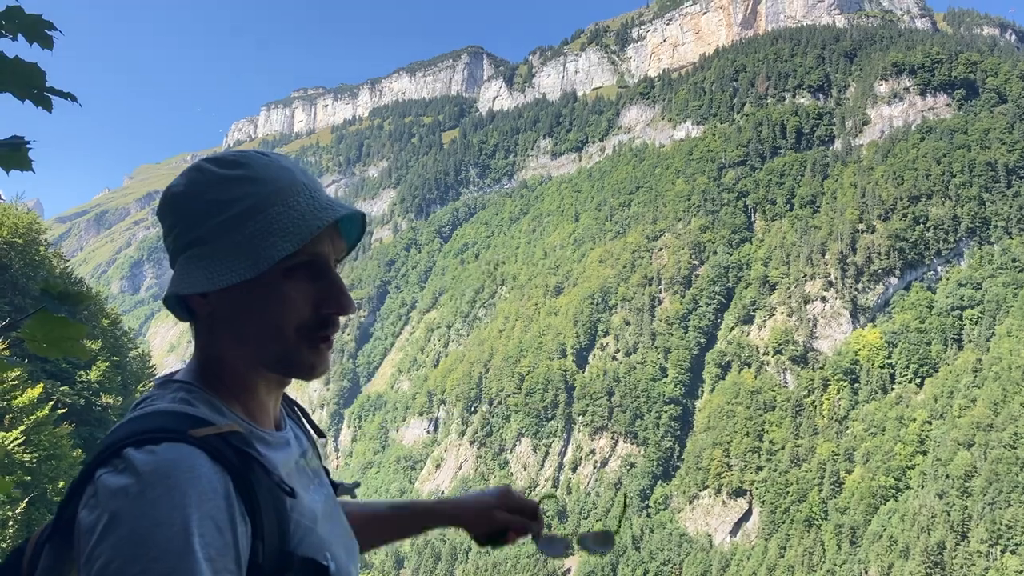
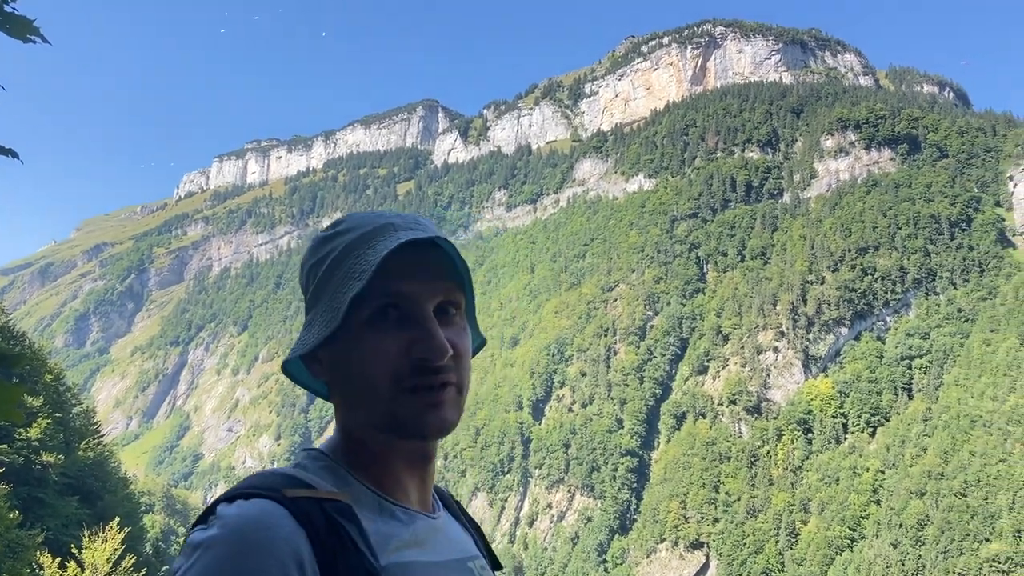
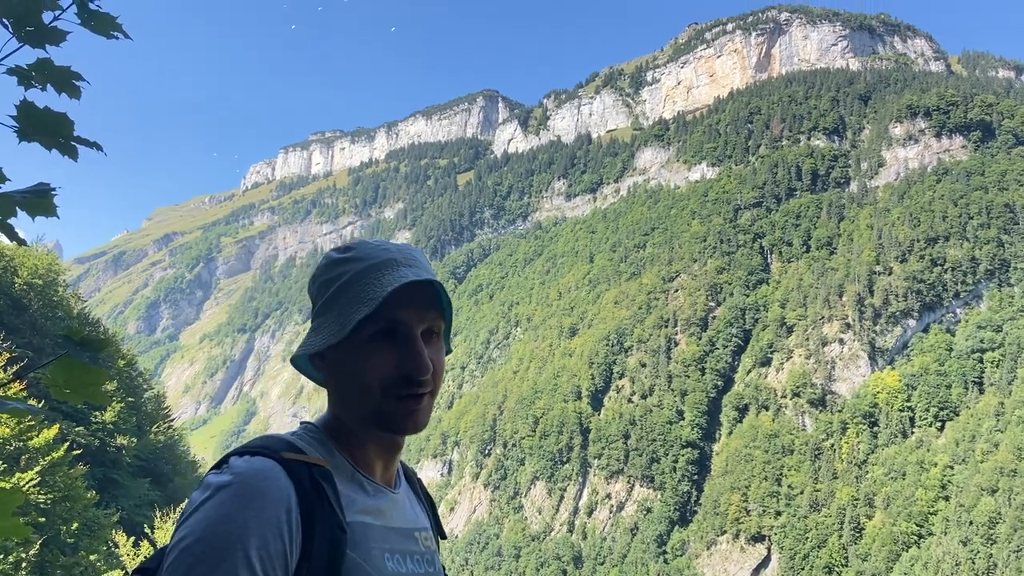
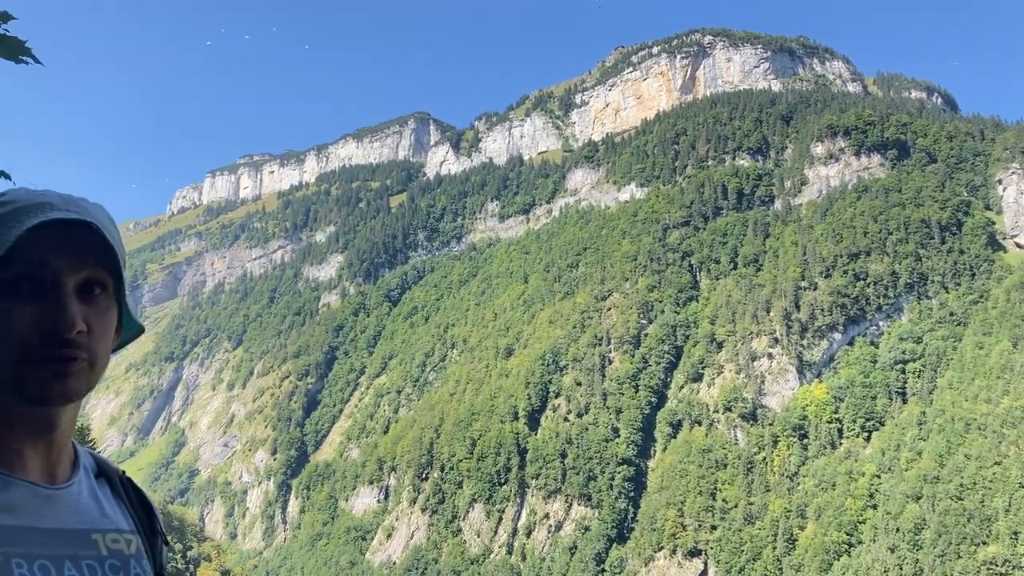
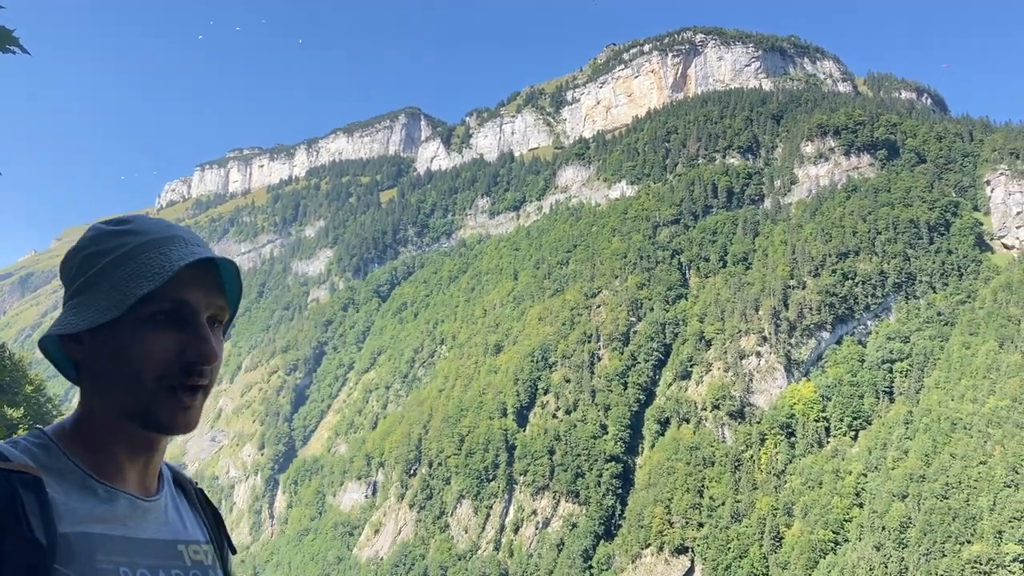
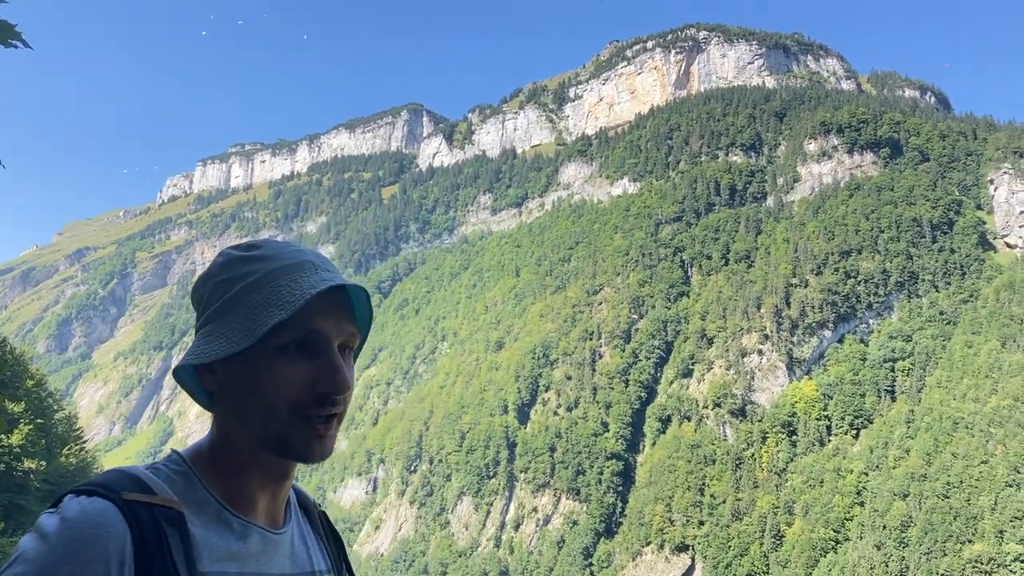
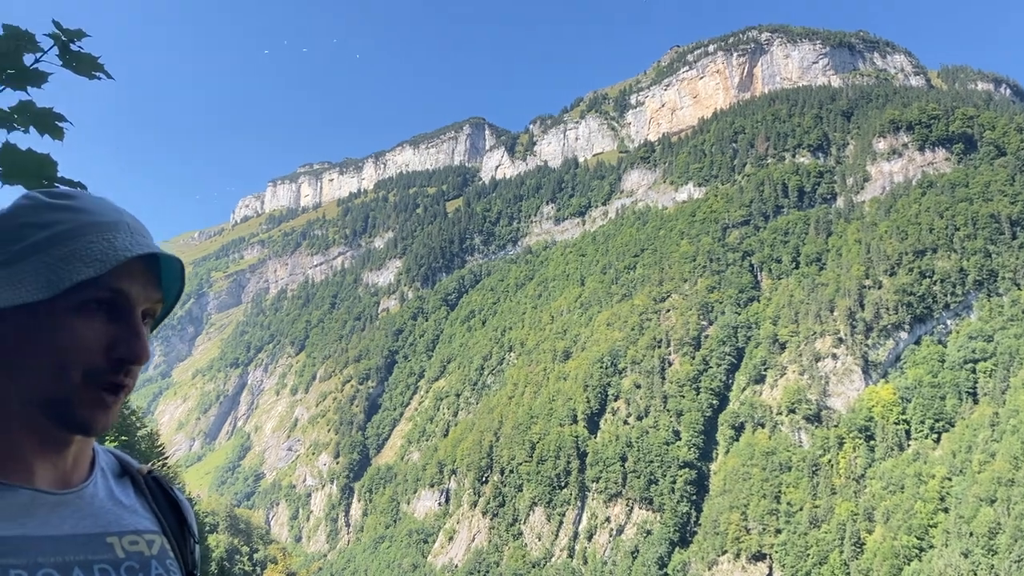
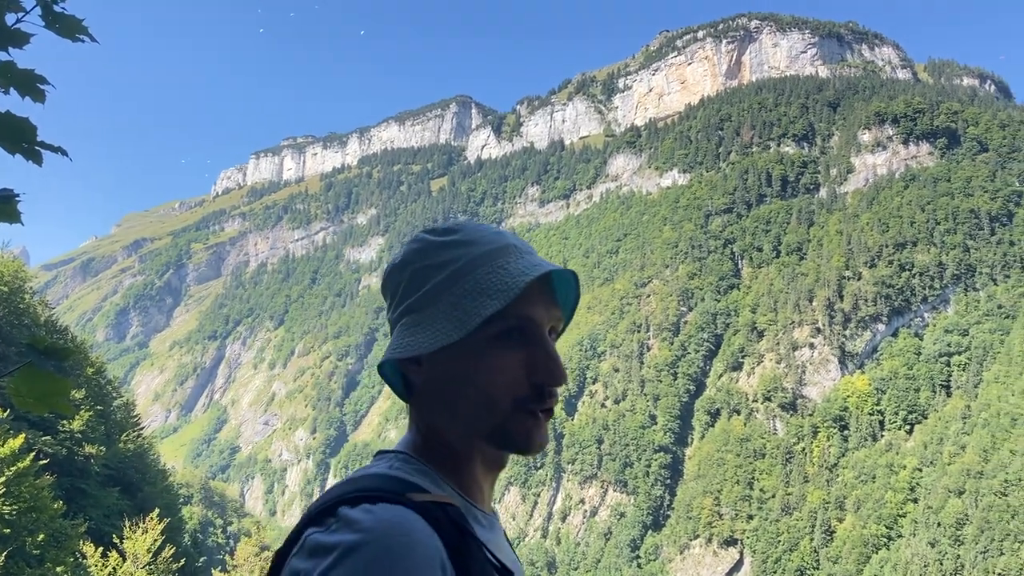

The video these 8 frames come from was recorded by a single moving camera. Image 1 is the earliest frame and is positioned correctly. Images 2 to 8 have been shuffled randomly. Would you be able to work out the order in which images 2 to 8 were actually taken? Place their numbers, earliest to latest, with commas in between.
3, 8, 2, 6, 5, 4, 7
